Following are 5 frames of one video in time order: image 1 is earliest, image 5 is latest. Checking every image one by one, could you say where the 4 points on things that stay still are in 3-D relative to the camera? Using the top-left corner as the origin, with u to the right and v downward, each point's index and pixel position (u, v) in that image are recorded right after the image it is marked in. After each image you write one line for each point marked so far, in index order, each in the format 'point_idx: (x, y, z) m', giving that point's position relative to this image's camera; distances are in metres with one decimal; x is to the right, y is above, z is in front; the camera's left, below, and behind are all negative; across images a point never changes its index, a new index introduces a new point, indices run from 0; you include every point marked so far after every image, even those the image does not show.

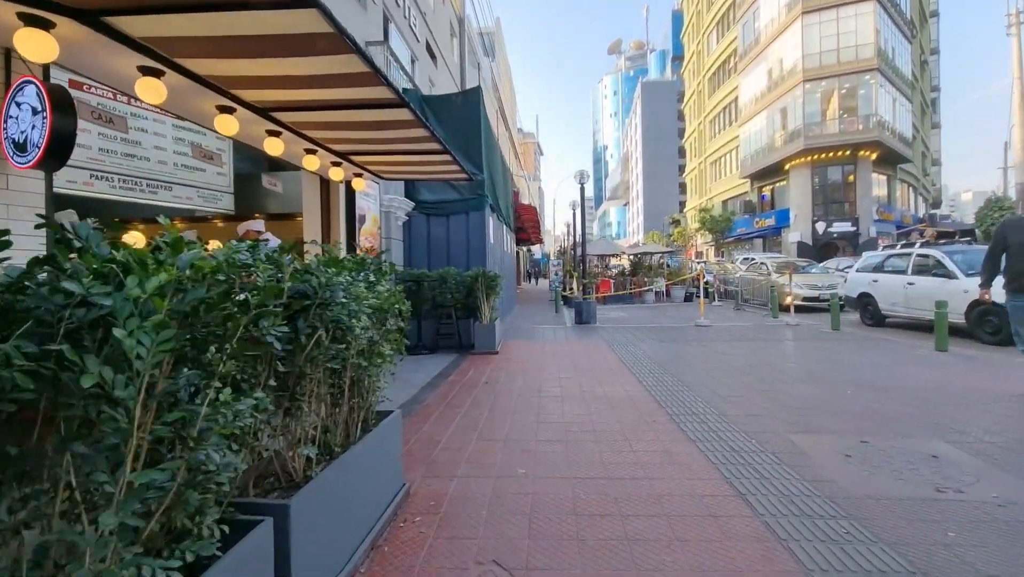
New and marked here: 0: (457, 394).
0: (-0.7, -1.4, +6.7) m
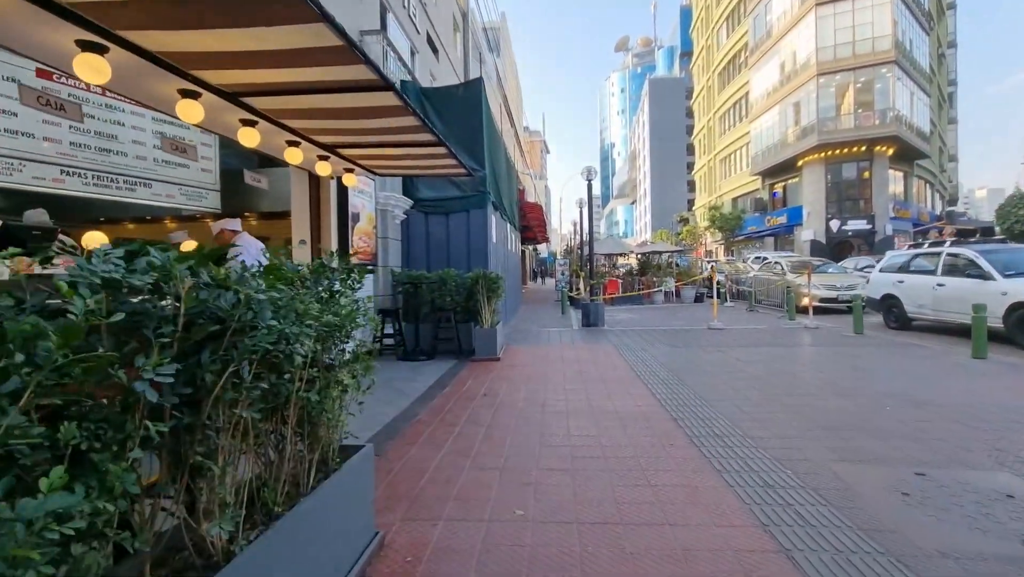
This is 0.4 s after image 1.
0: (-0.7, -1.5, +6.1) m
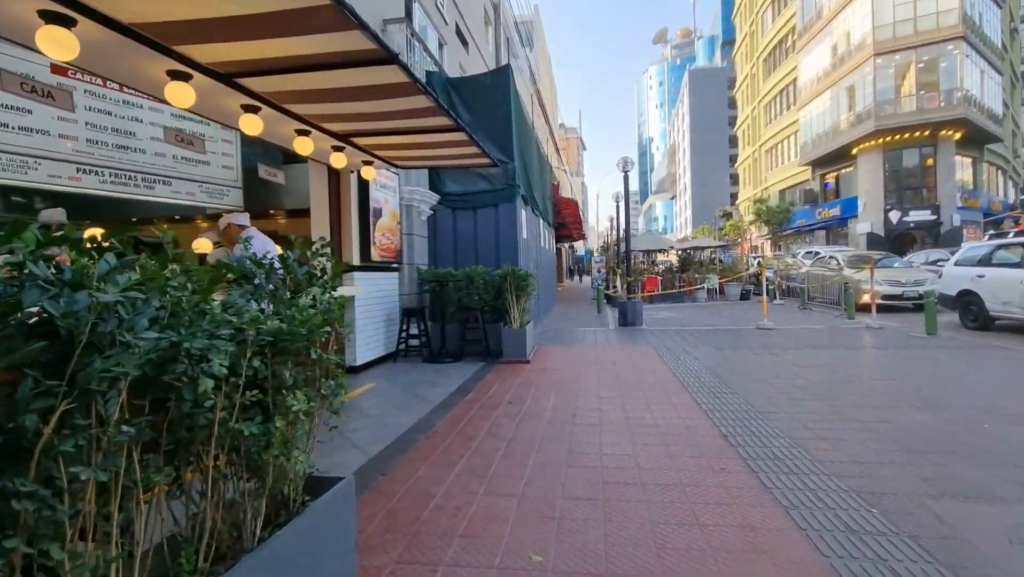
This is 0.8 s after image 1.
0: (-0.4, -1.4, +5.6) m
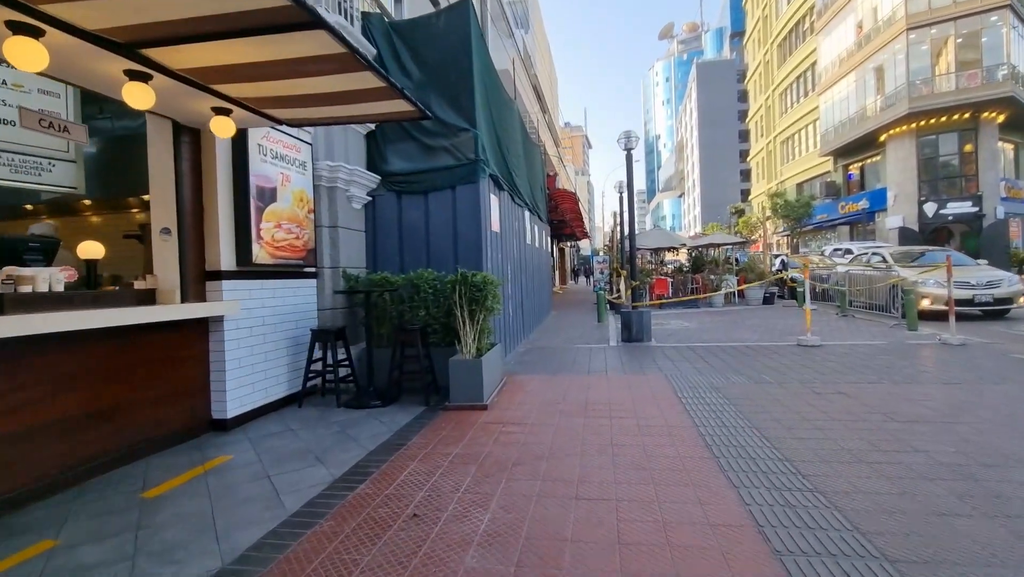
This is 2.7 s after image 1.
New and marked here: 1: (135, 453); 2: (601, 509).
0: (-1.1, -1.6, +2.8) m
1: (-3.6, -1.6, +4.8) m
2: (+0.6, -1.5, +3.5) m
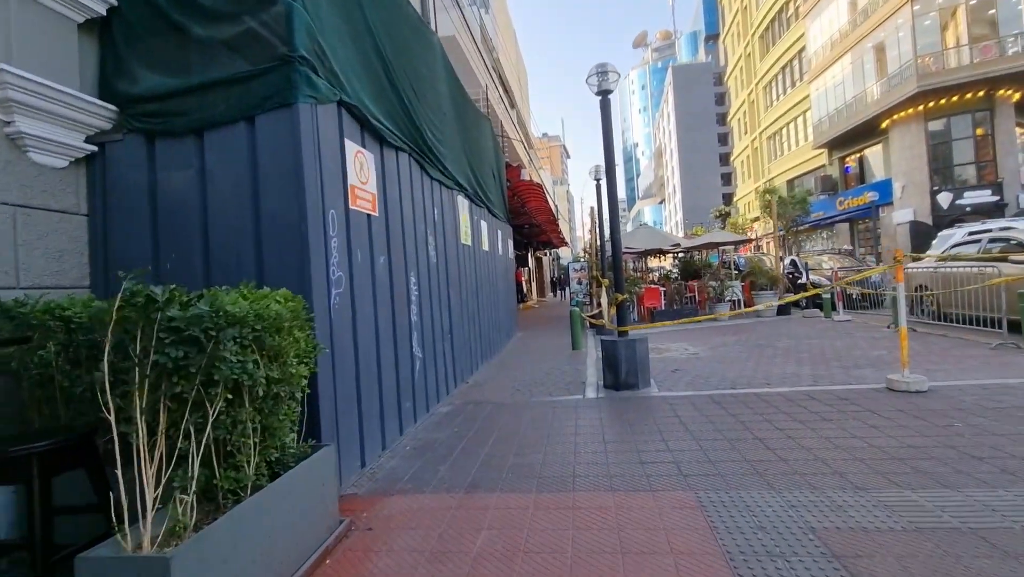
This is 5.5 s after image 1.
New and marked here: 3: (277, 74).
0: (-1.9, -1.7, -1.3) m
1: (-4.6, -1.9, +0.6) m
2: (-0.3, -1.6, -0.6) m
3: (-1.8, +1.7, +3.9) m
